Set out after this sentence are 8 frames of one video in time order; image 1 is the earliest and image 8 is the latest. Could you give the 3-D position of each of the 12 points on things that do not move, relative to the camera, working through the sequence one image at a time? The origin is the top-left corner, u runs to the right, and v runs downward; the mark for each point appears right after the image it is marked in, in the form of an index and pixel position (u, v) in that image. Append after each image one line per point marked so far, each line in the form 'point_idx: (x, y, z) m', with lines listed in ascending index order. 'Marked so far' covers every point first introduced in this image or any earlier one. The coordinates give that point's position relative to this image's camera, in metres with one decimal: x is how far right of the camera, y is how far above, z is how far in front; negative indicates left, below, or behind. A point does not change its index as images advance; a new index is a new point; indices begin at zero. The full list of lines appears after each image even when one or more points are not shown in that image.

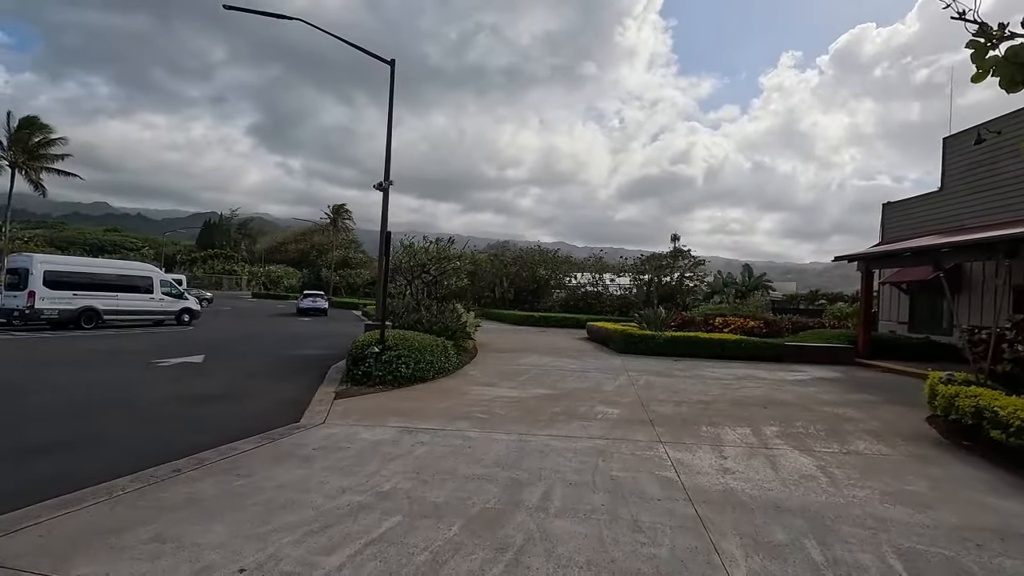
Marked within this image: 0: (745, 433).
0: (+2.9, -1.8, +6.6) m
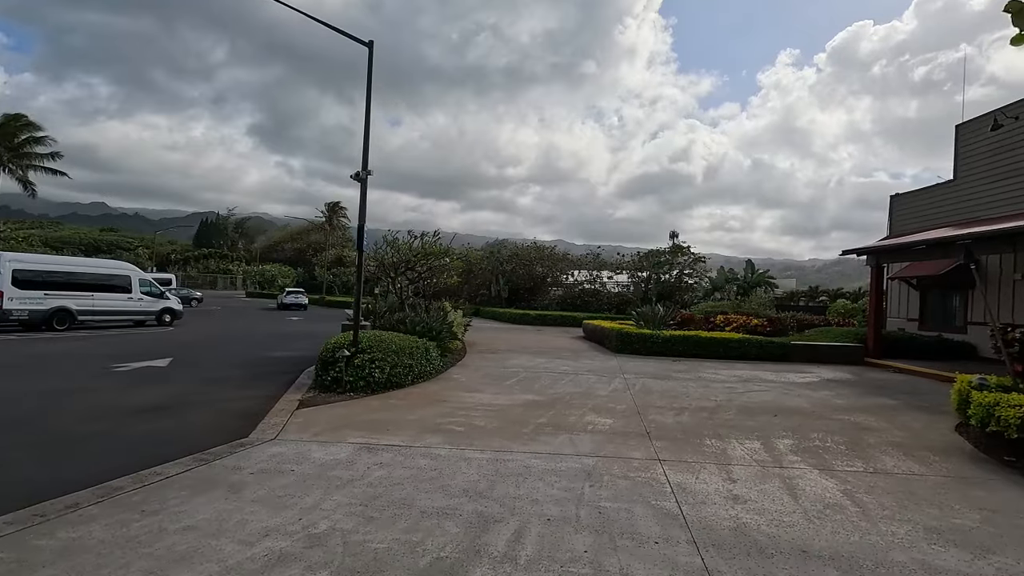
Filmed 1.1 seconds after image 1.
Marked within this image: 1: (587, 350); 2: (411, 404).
0: (+2.6, -1.7, +5.8) m
1: (+2.1, -1.8, +15.3) m
2: (-1.5, -1.7, +7.7) m
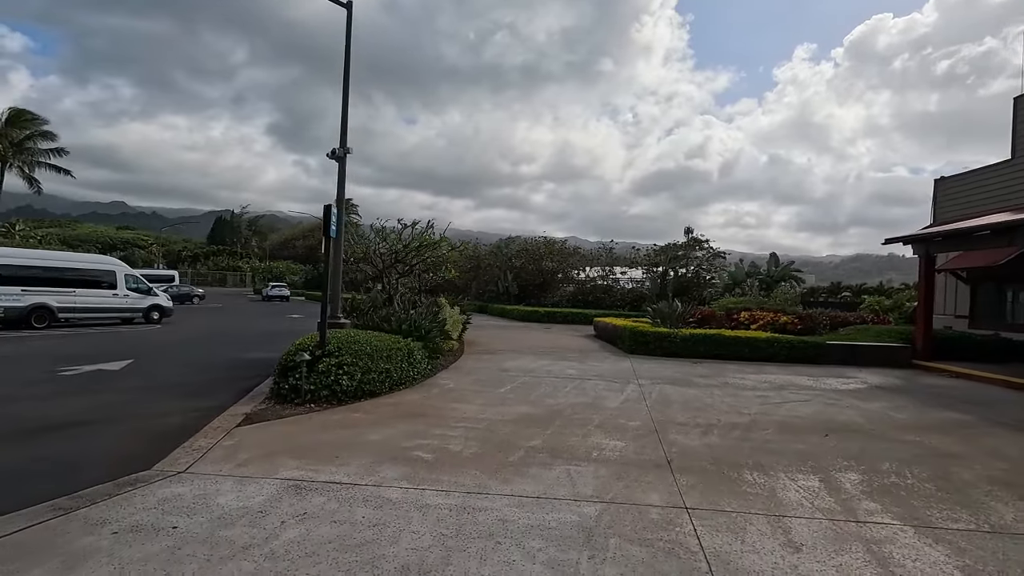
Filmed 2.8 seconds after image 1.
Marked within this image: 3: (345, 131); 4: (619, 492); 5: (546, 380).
0: (+2.4, -1.6, +4.4) m
1: (+2.2, -1.6, +13.9) m
2: (-1.6, -1.6, +6.4) m
3: (-3.2, +3.0, +10.2) m
4: (+0.8, -1.6, +4.2) m
5: (+0.6, -1.6, +9.4) m
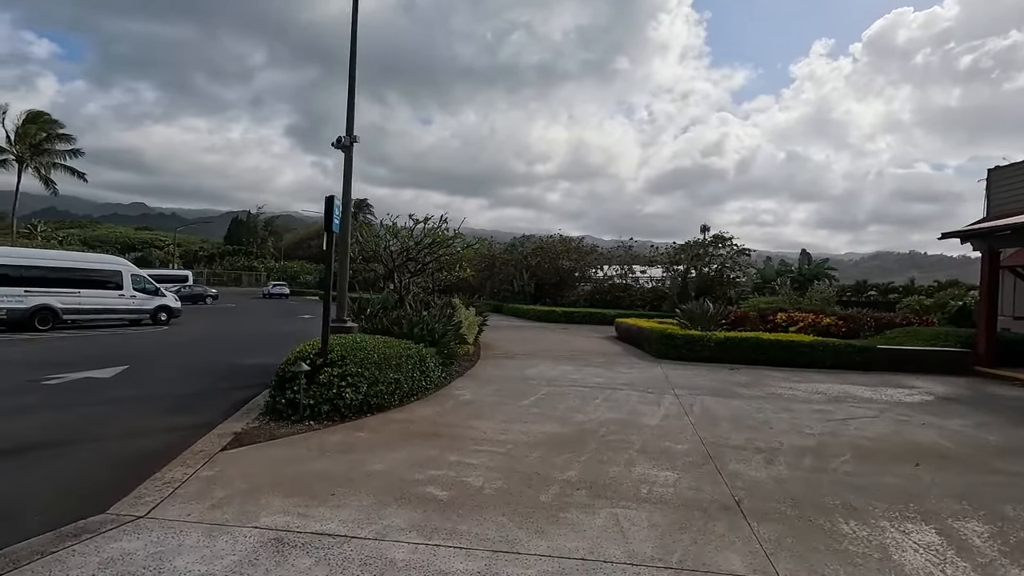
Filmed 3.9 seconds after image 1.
0: (+2.7, -1.6, +3.4) m
1: (+2.7, -1.6, +12.9) m
2: (-1.3, -1.6, +5.5) m
3: (-2.9, +3.0, +9.4) m
4: (+1.1, -1.6, +3.3) m
5: (+1.0, -1.6, +8.4) m
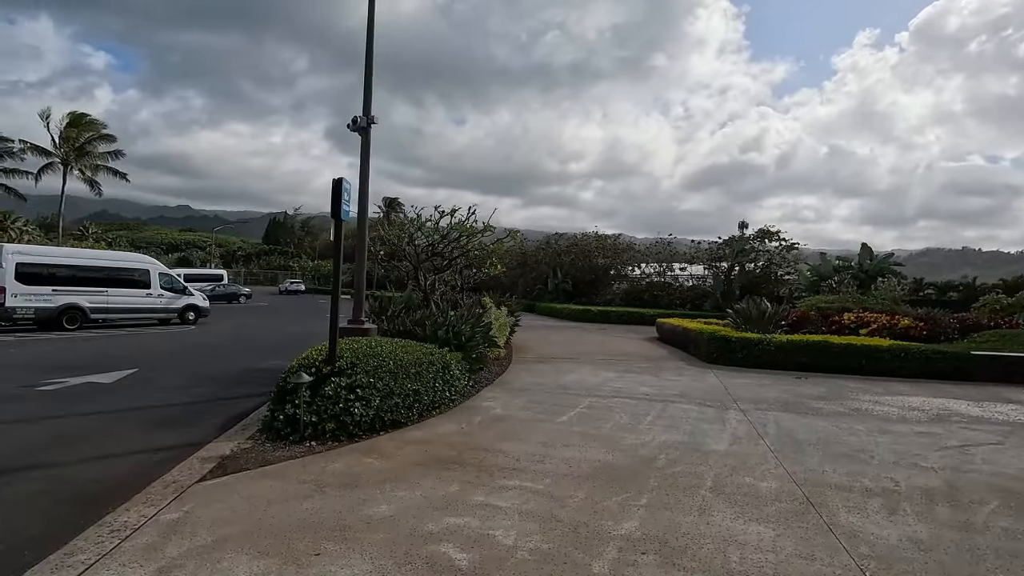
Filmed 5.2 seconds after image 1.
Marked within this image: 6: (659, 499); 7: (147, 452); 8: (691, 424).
0: (+2.9, -1.6, +2.2) m
1: (+3.4, -1.6, +11.6) m
2: (-1.0, -1.5, +4.5) m
3: (-2.3, +3.0, +8.5) m
4: (+1.2, -1.6, +2.1) m
5: (+1.5, -1.6, +7.3) m
6: (+1.1, -1.6, +4.1) m
7: (-3.3, -1.5, +4.9) m
8: (+2.1, -1.6, +6.3) m
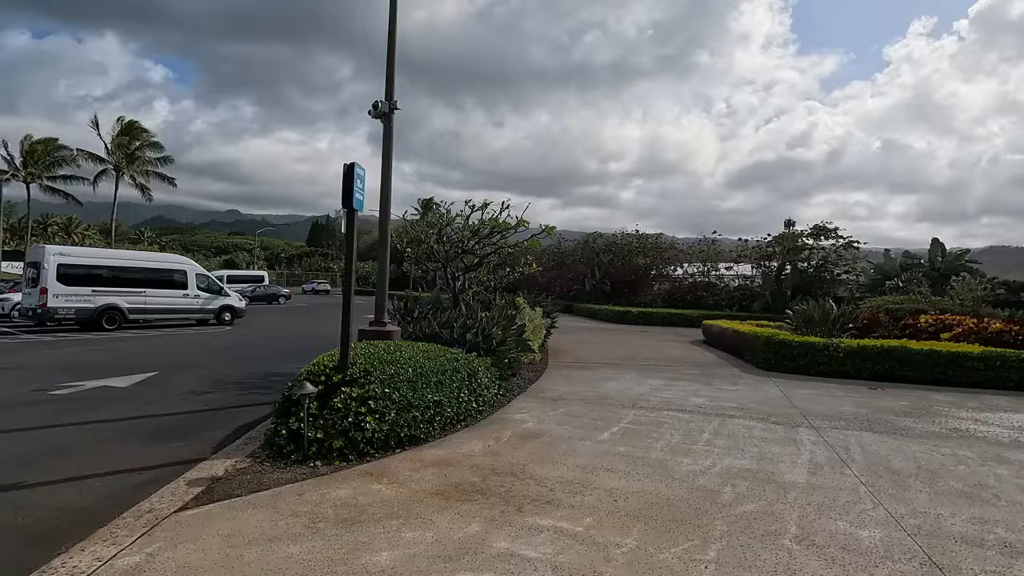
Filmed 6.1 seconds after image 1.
0: (+2.9, -1.6, +1.2) m
1: (+4.2, -1.6, +10.6) m
2: (-0.8, -1.5, +3.8) m
3: (-1.8, +3.0, +7.9) m
4: (+1.3, -1.5, +1.3) m
5: (+1.9, -1.6, +6.4) m
6: (+1.3, -1.6, +3.2) m
7: (-3.1, -1.5, +4.3) m
8: (+2.5, -1.6, +5.4) m
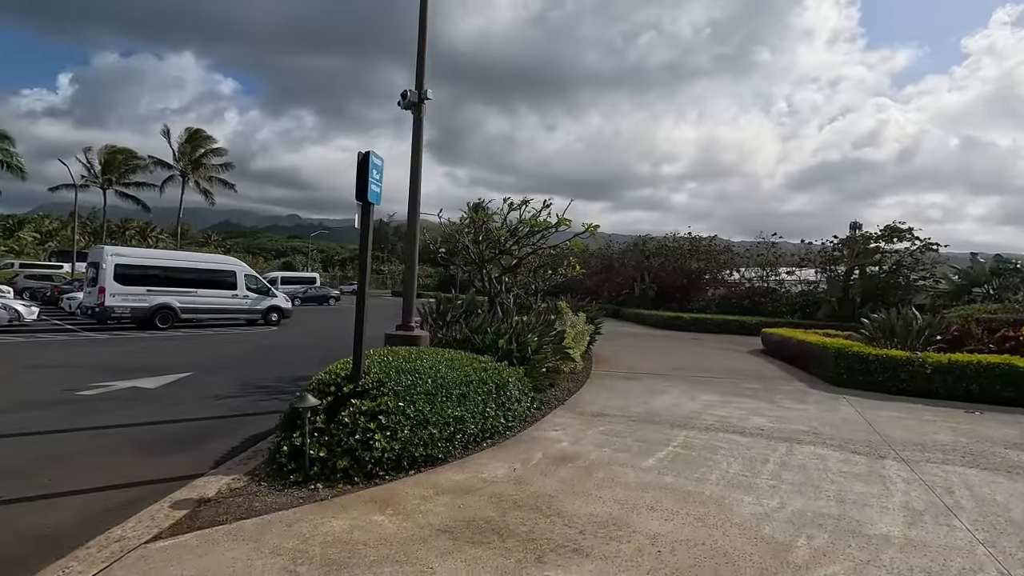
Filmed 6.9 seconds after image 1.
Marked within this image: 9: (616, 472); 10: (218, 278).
0: (+2.8, -1.6, +0.3) m
1: (+4.9, -1.7, +9.5) m
2: (-0.6, -1.5, +3.2) m
3: (-1.2, +3.0, +7.4) m
4: (+1.2, -1.5, +0.5) m
5: (+2.2, -1.6, +5.6) m
6: (+1.4, -1.6, +2.4) m
7: (-2.9, -1.5, +4.0) m
8: (+2.7, -1.6, +4.5) m
9: (+0.9, -1.6, +4.6) m
10: (-10.2, +0.4, +18.7) m
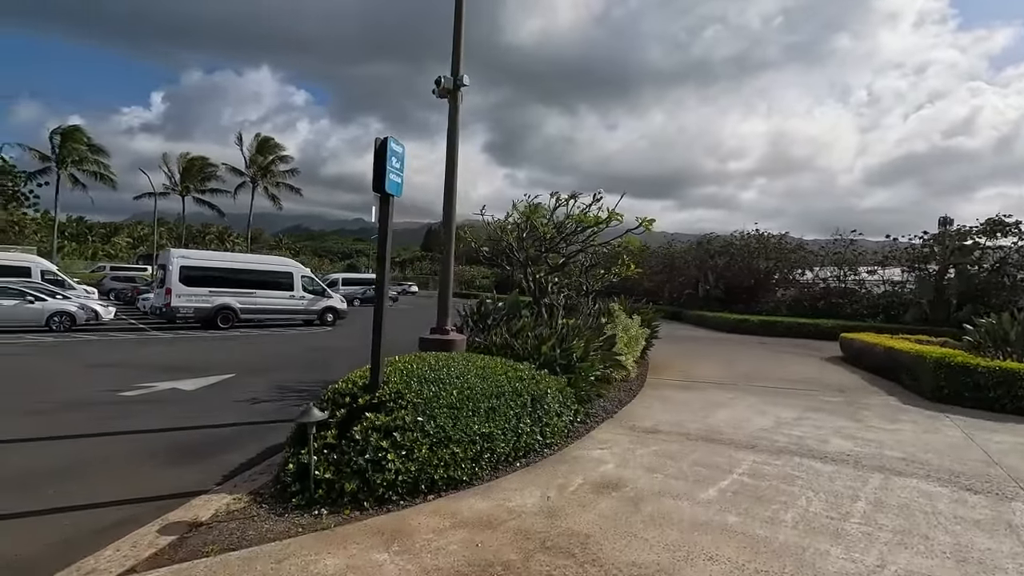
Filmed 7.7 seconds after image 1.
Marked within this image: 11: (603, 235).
0: (+2.5, -1.6, -0.6) m
1: (+5.6, -1.7, +8.4) m
2: (-0.5, -1.5, +2.7) m
3: (-0.7, +3.0, +6.9) m
4: (+1.0, -1.5, -0.2) m
5: (+2.6, -1.6, +4.7) m
6: (+1.4, -1.6, +1.7) m
7: (-2.7, -1.5, +3.7) m
8: (+2.9, -1.6, +3.6) m
9: (+1.1, -1.6, +3.9) m
10: (-8.4, +0.3, +19.1) m
11: (+1.7, +0.9, +9.7) m
